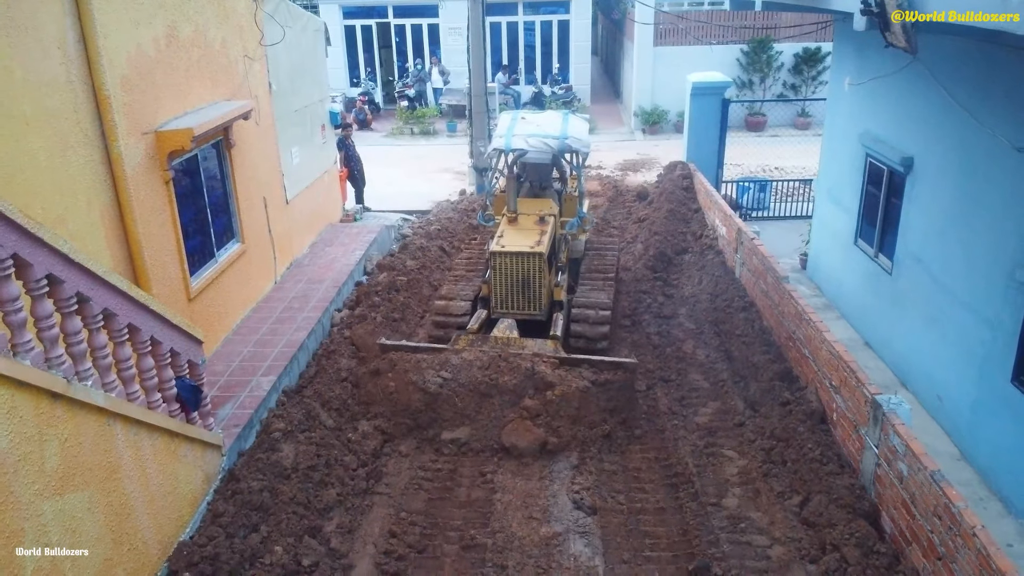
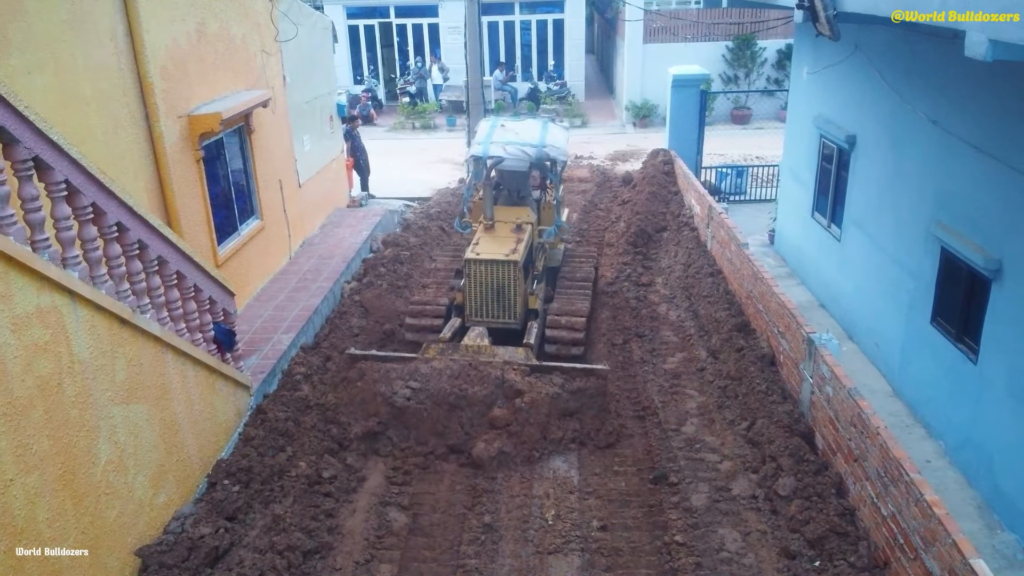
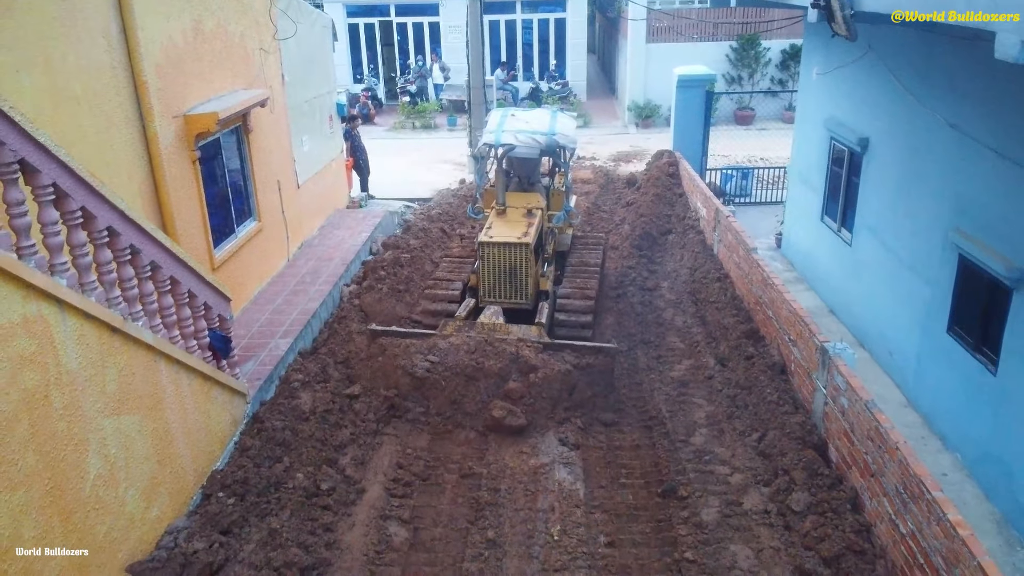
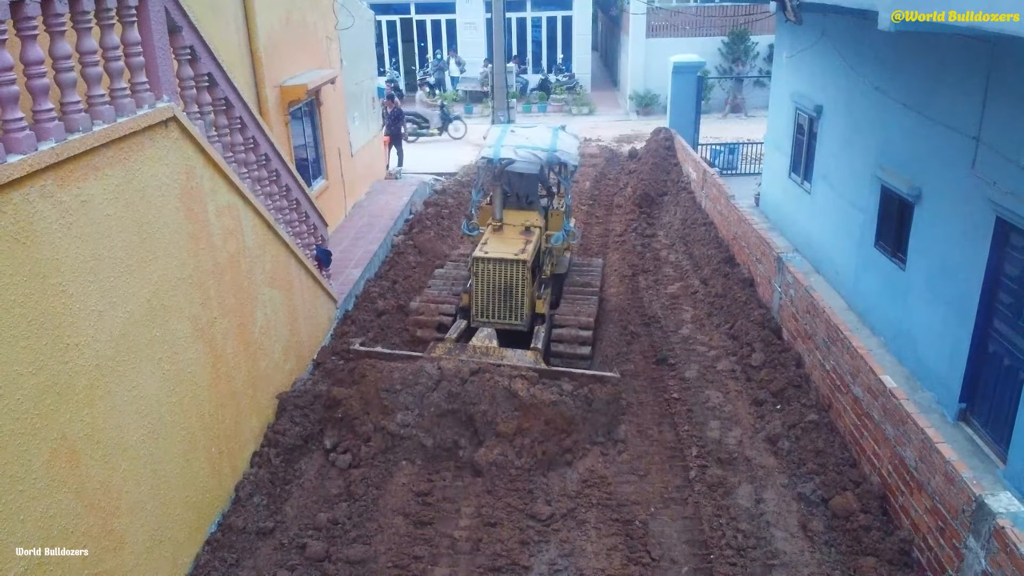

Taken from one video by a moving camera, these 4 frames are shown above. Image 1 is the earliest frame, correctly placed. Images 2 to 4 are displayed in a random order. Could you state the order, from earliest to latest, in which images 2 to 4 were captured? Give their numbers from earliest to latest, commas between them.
3, 2, 4
